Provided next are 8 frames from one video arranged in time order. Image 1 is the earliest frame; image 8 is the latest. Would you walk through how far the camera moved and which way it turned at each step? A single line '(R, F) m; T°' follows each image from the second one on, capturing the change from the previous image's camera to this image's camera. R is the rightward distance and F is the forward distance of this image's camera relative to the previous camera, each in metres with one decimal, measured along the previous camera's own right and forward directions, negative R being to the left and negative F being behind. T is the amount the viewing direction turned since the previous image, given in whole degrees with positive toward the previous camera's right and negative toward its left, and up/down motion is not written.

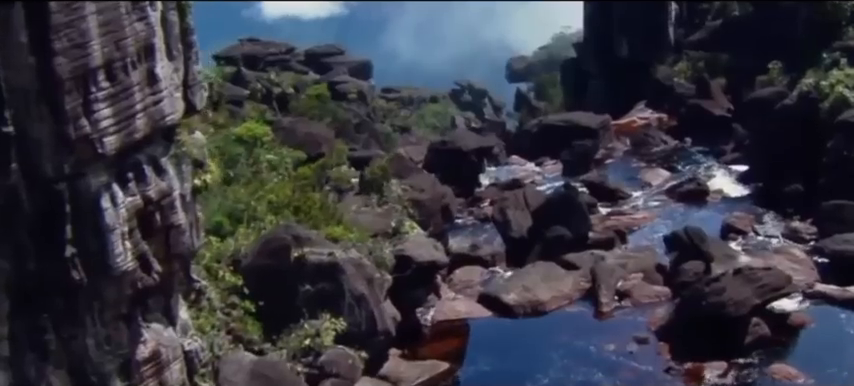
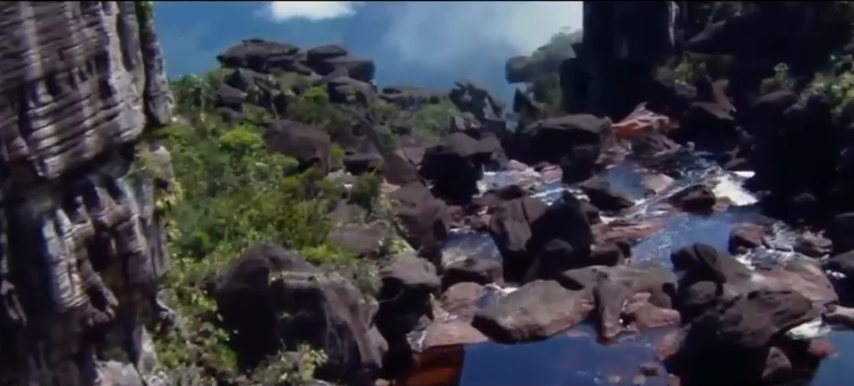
(+0.2, +1.3) m; 0°
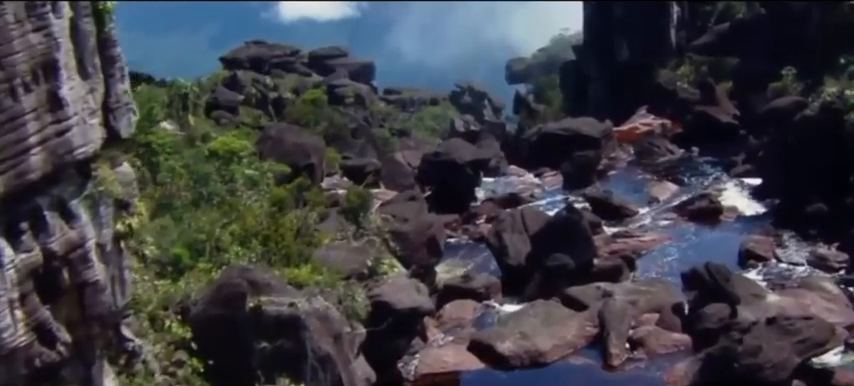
(+0.1, +1.2) m; 0°
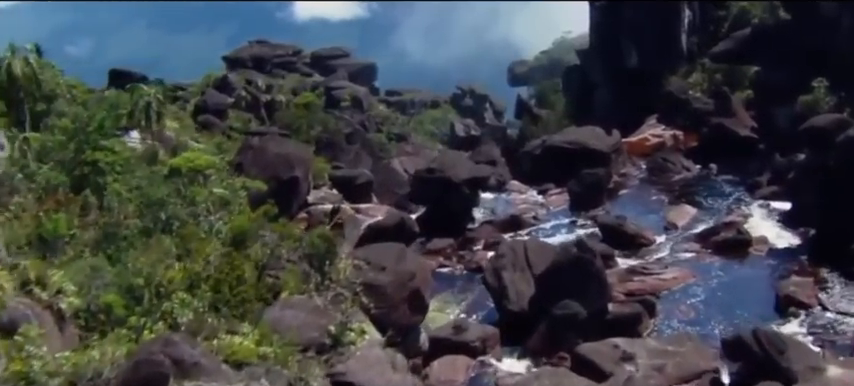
(+0.3, +3.3) m; 0°
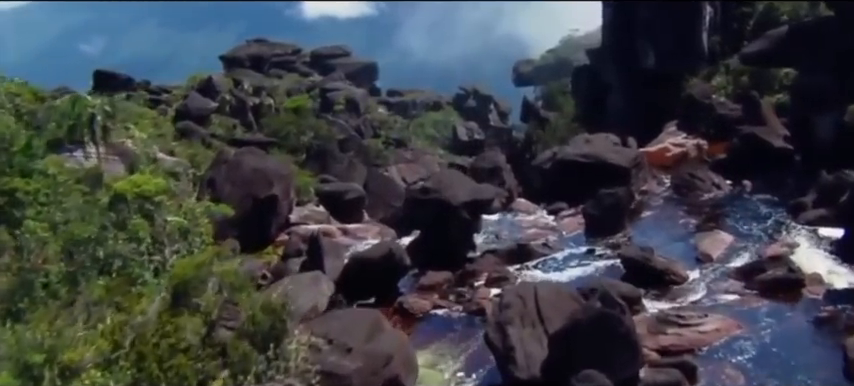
(+0.3, +3.9) m; 0°
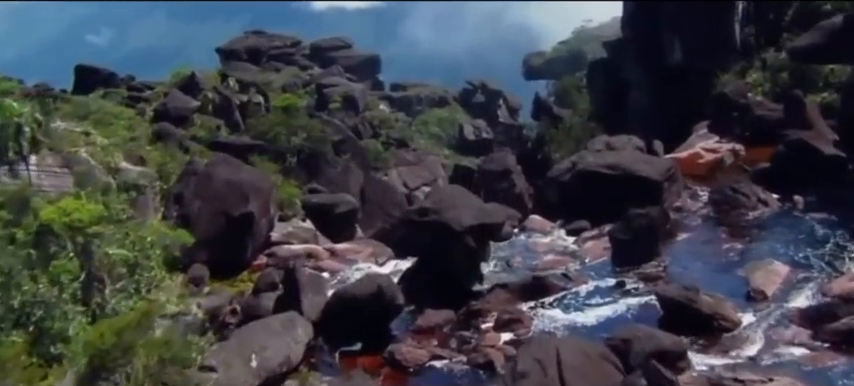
(+0.2, +3.9) m; 0°
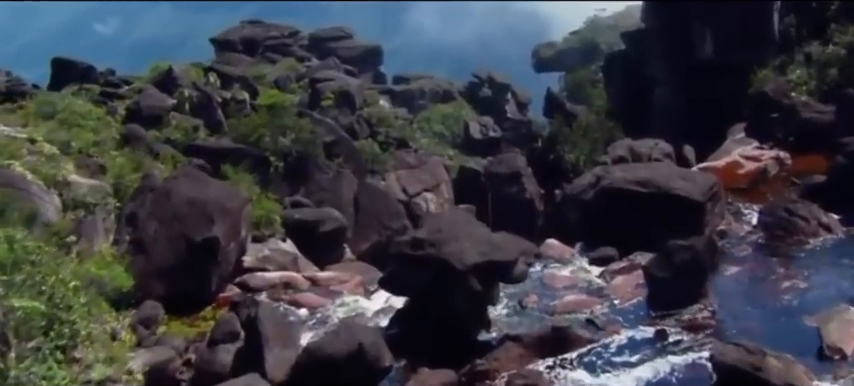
(+0.2, +3.9) m; 0°
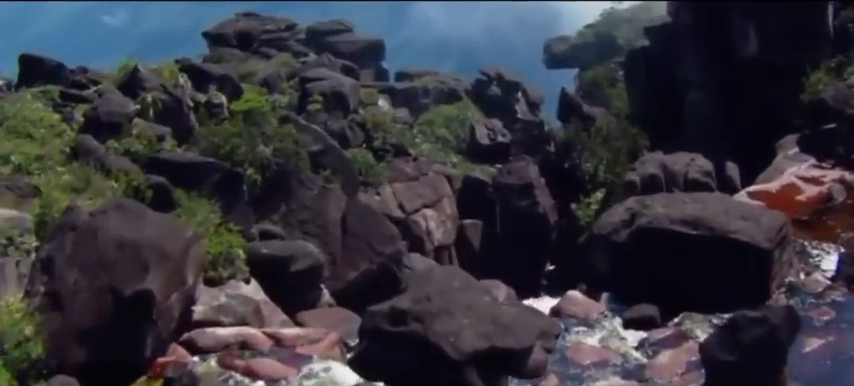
(+0.3, +4.4) m; -1°
